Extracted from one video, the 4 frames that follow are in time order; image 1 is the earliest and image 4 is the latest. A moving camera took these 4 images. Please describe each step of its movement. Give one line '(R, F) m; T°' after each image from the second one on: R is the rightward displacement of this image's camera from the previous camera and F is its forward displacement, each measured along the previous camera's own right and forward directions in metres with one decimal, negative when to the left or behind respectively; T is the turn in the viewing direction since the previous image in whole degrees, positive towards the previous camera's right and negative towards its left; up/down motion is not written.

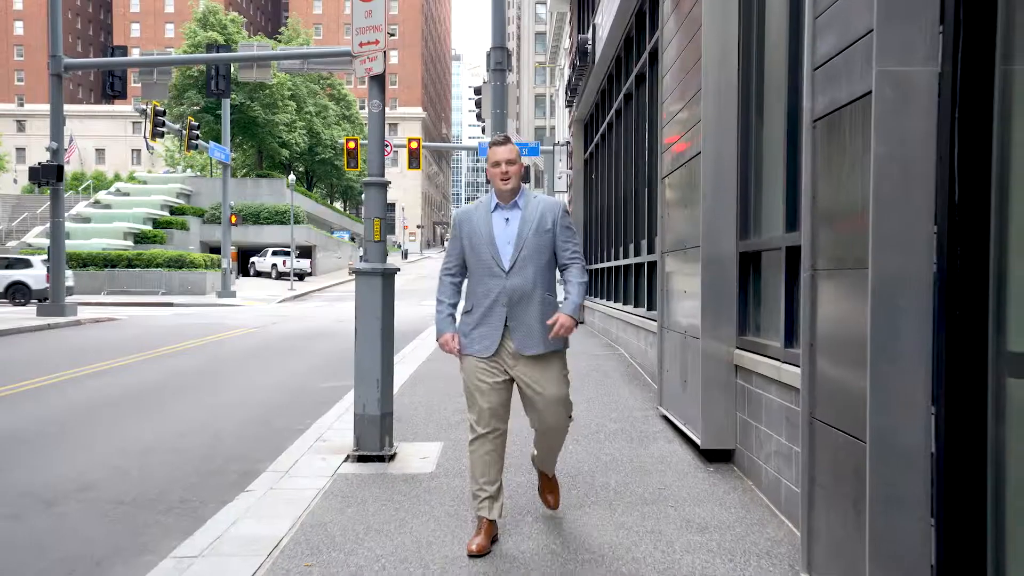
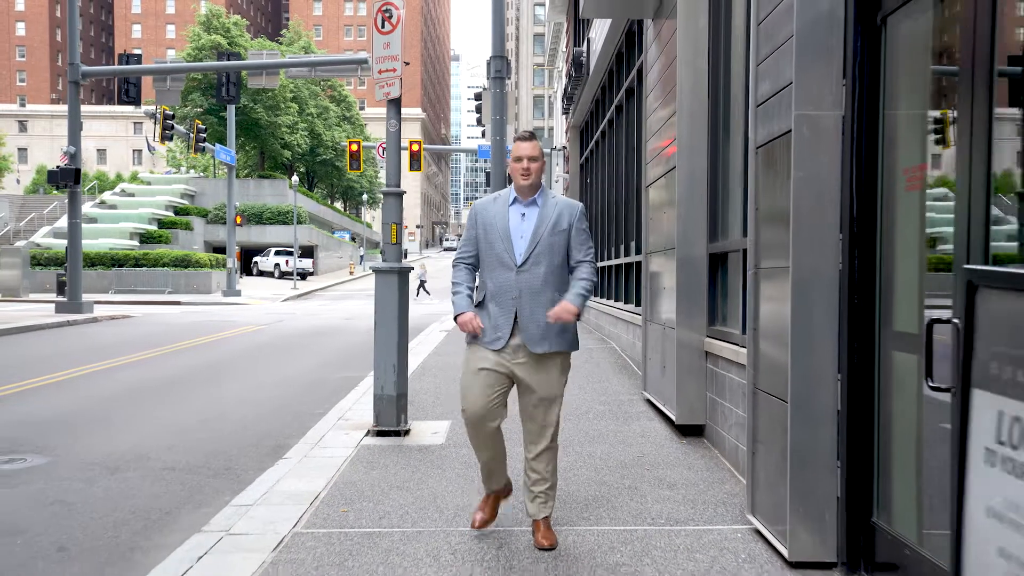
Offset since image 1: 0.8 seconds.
(0.0, -0.9) m; 0°
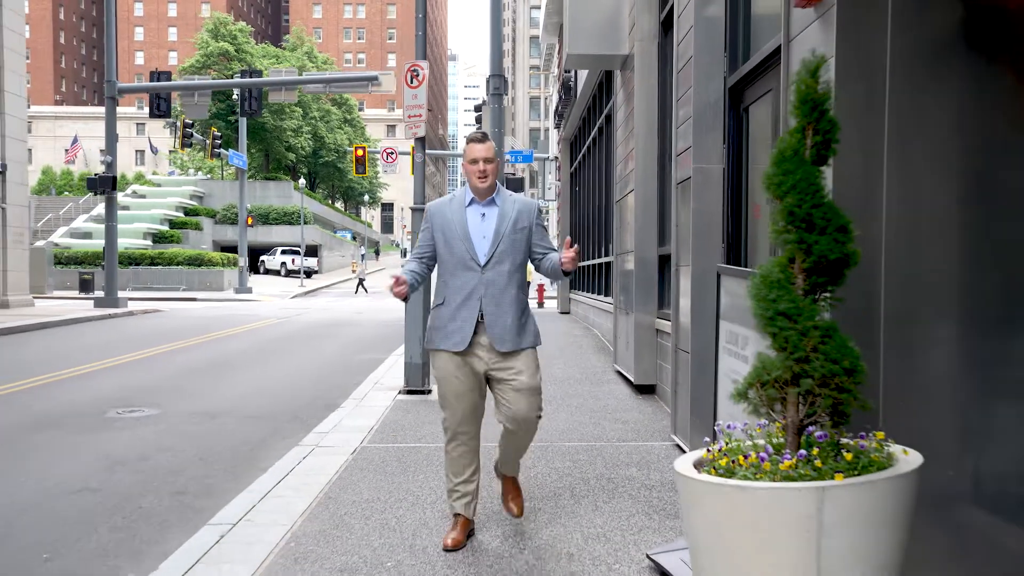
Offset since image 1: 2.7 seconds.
(0.0, -2.1) m; 0°
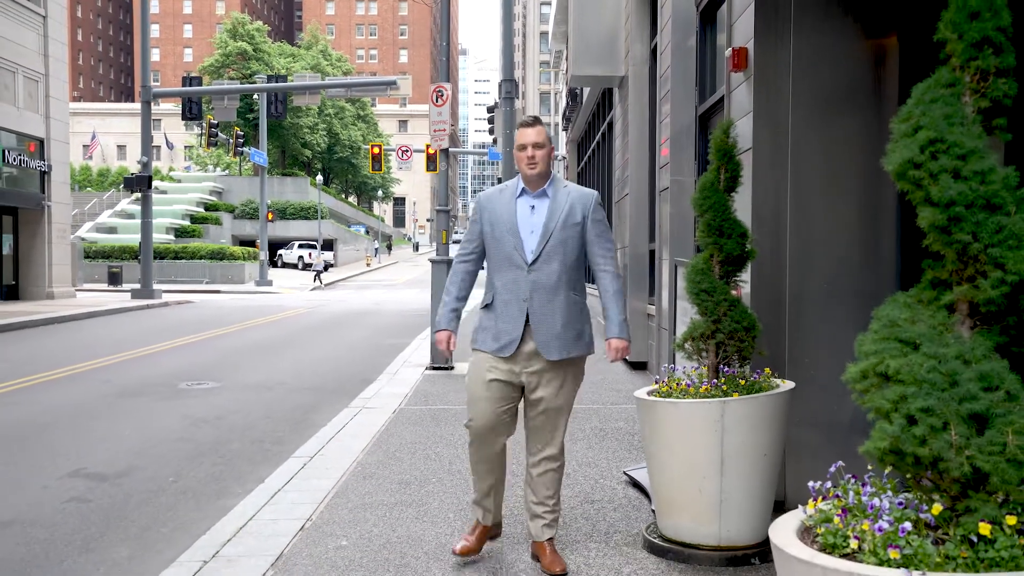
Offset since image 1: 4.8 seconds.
(0.0, -1.4) m; -1°
